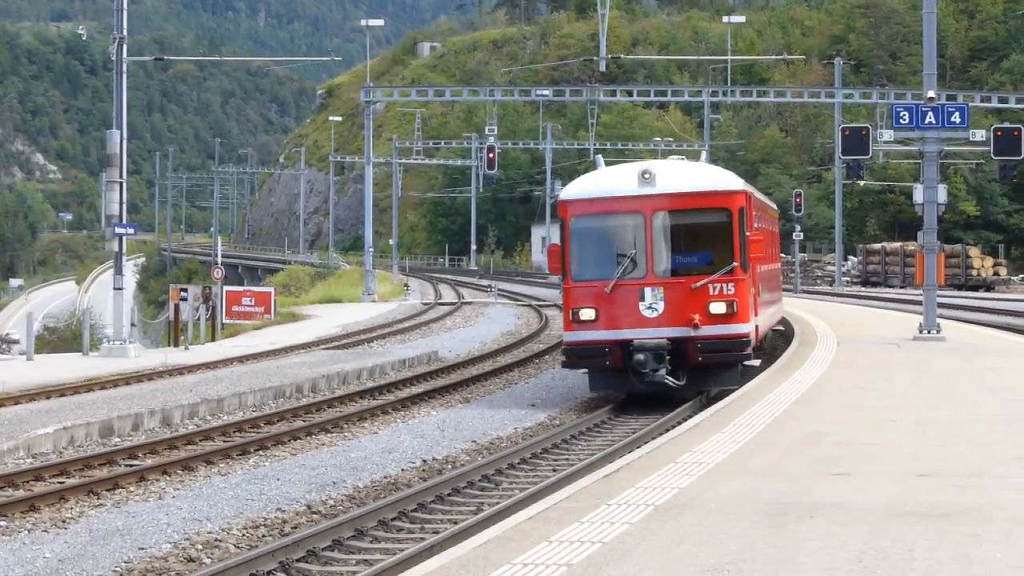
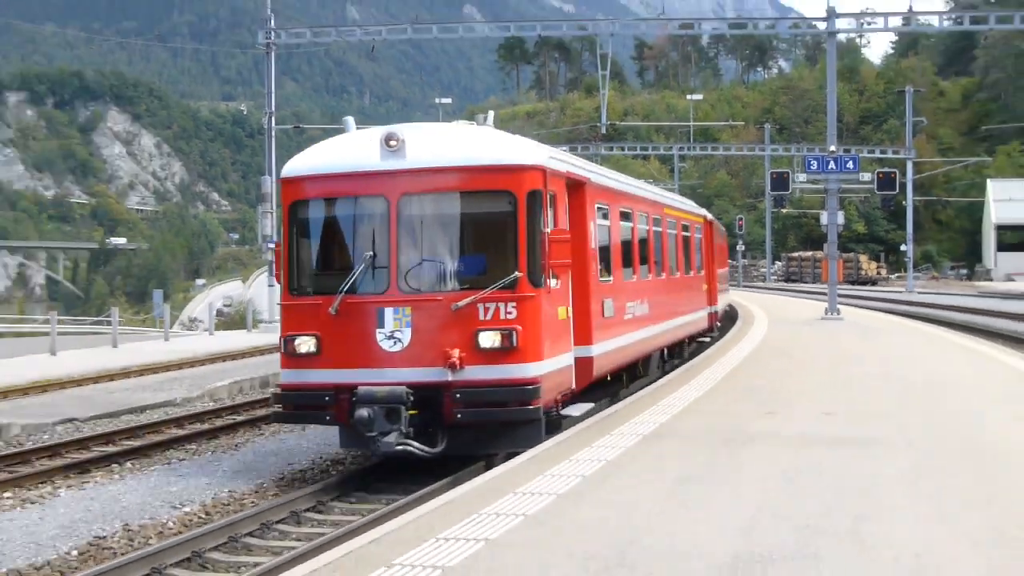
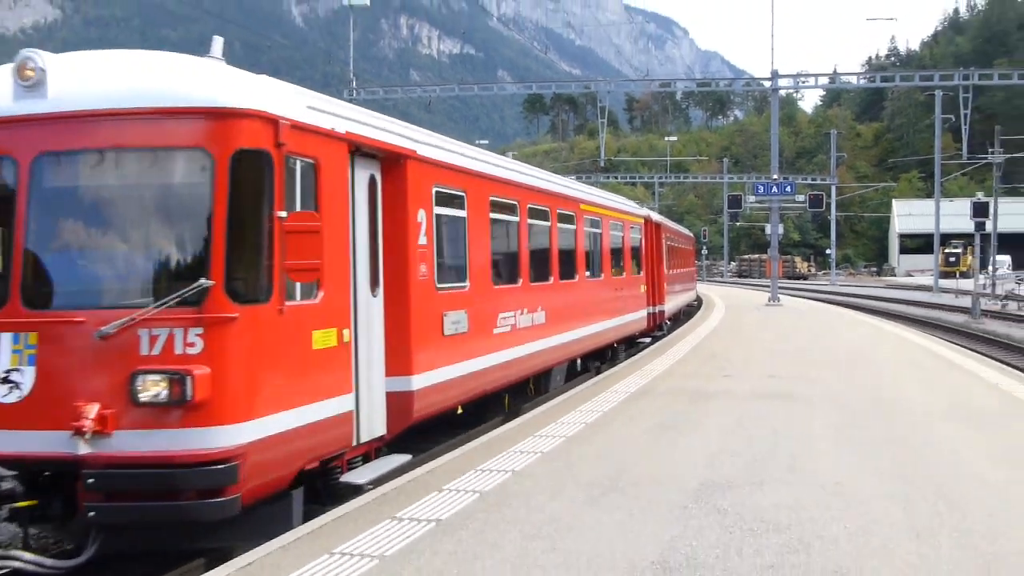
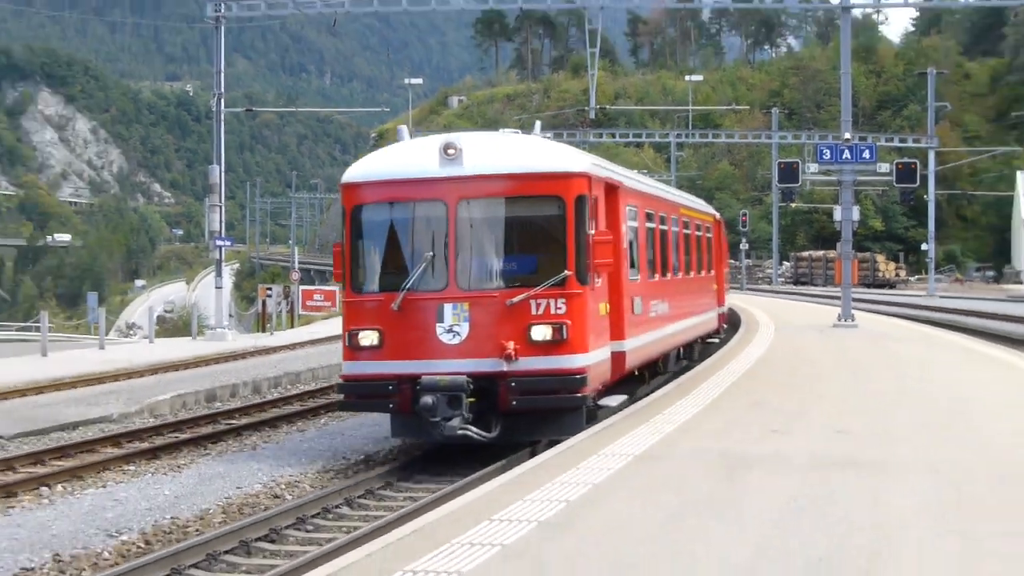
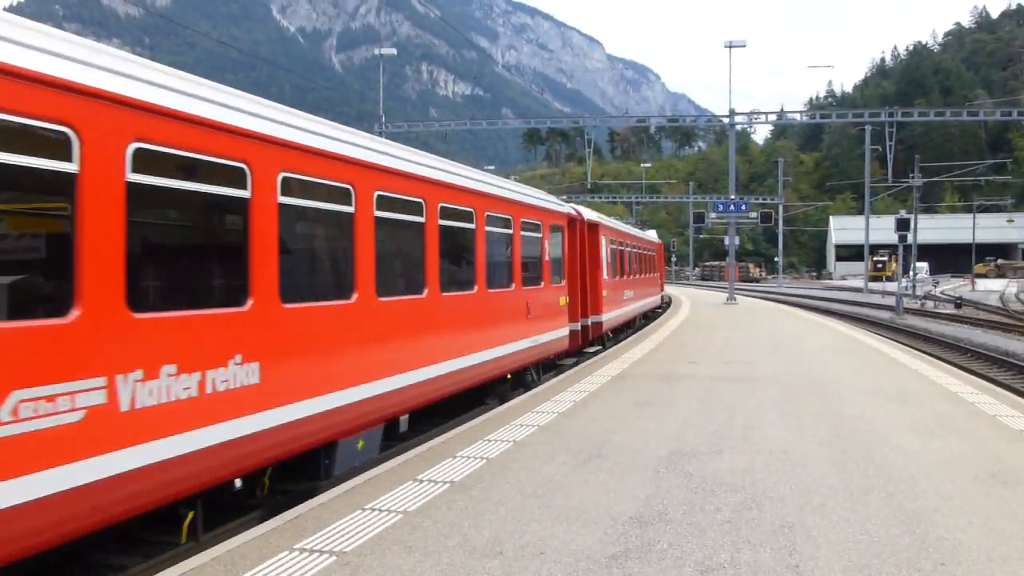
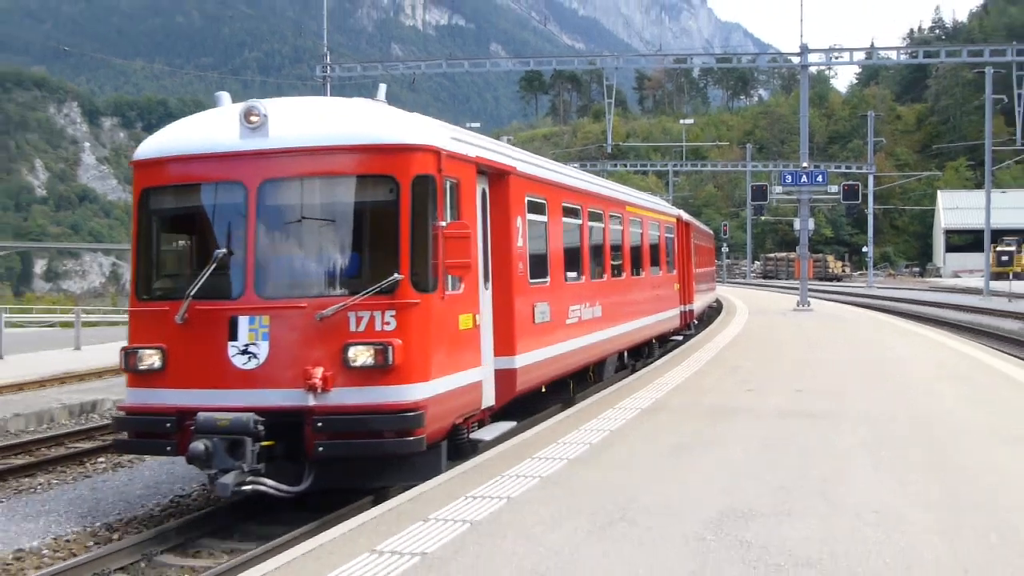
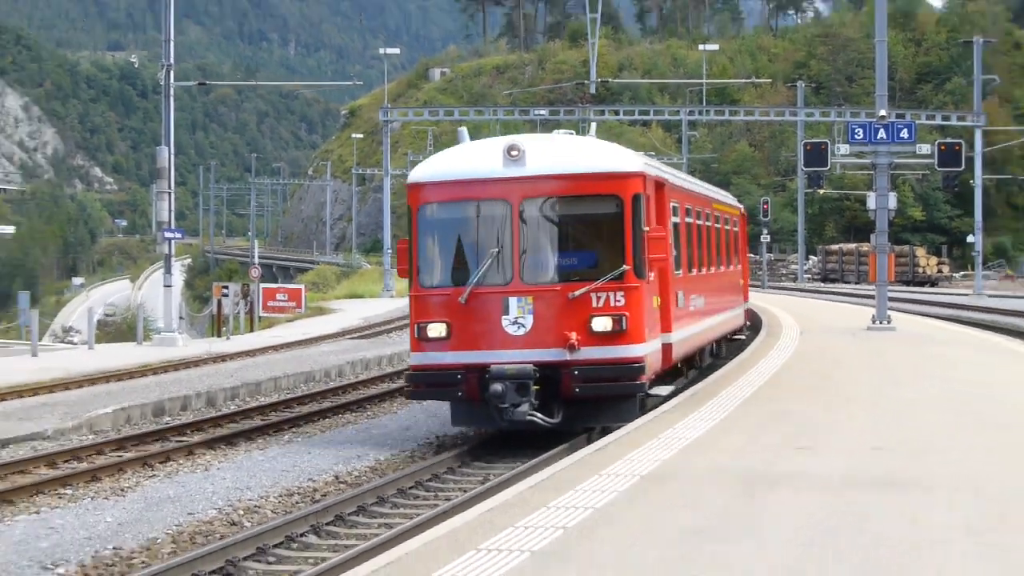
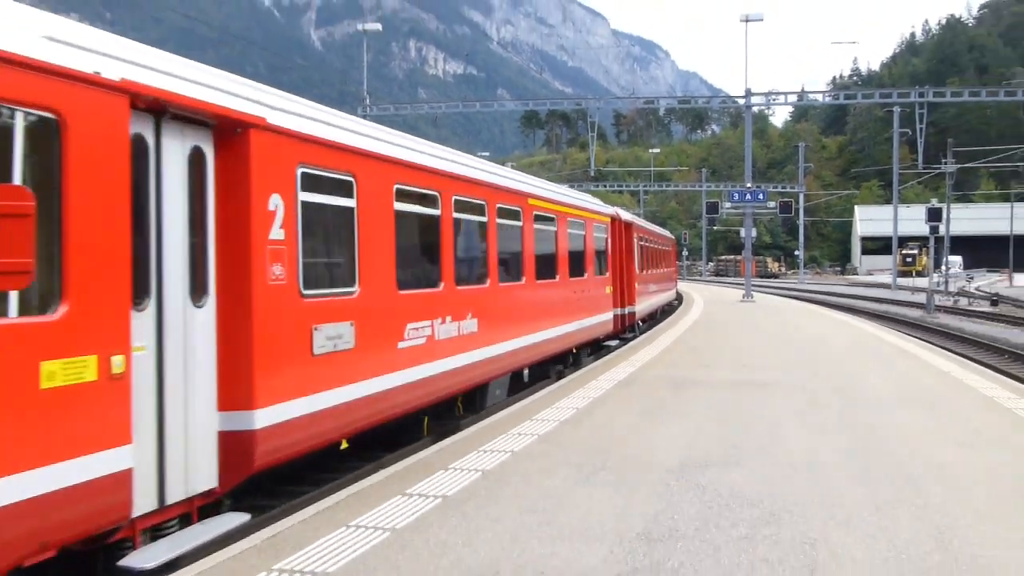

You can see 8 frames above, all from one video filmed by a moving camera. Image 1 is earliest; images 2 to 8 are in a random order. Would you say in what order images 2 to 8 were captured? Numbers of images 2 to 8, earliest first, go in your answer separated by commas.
7, 4, 2, 6, 3, 8, 5
